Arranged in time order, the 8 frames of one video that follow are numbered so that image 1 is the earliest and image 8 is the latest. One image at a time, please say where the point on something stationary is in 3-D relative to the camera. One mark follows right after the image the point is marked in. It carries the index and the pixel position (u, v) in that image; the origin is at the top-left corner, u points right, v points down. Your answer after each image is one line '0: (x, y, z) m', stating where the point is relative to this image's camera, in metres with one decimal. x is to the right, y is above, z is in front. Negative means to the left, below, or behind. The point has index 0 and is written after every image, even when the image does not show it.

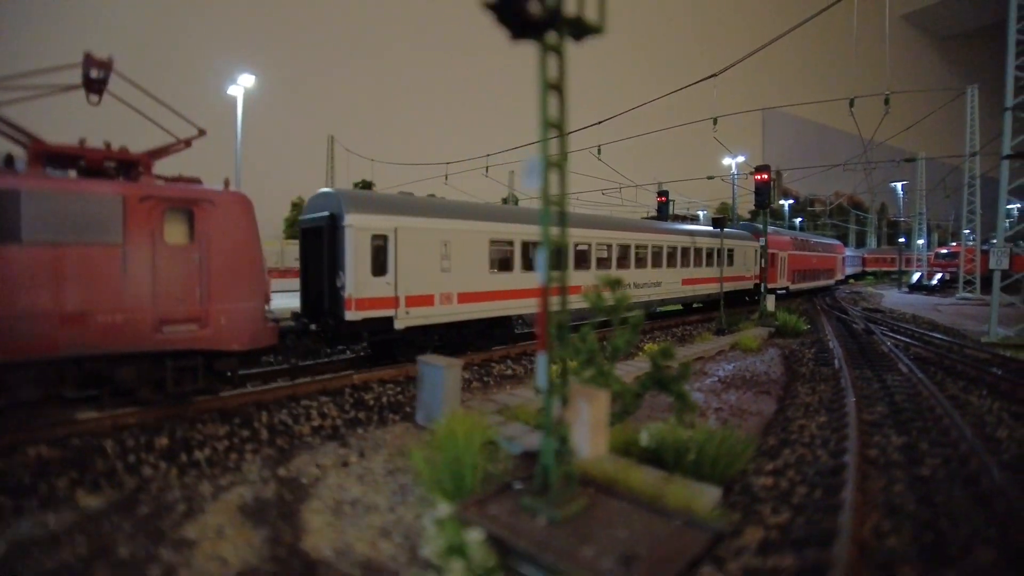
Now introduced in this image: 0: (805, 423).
0: (+3.2, -1.5, +6.5) m
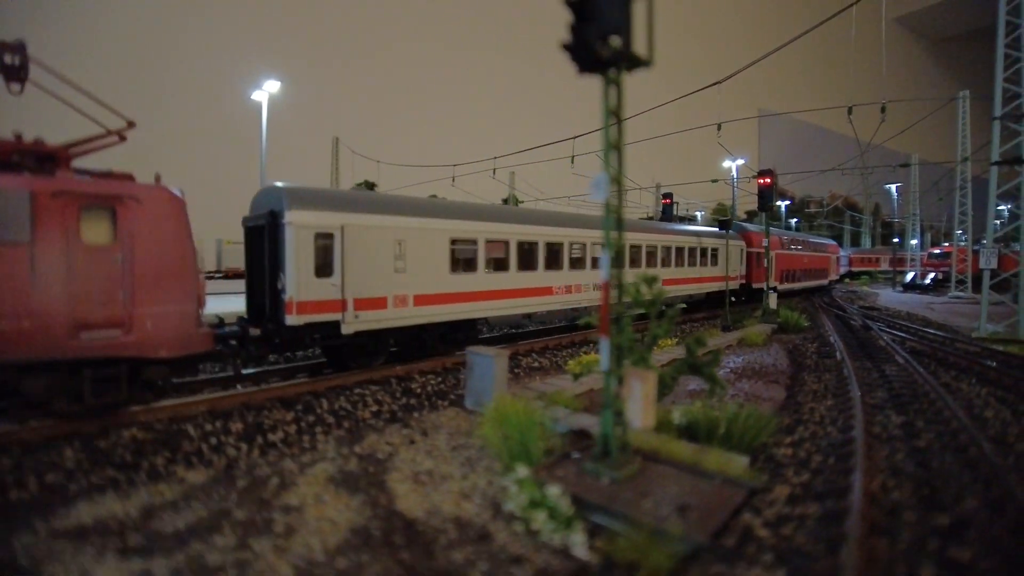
0: (+3.7, -1.4, +7.3) m
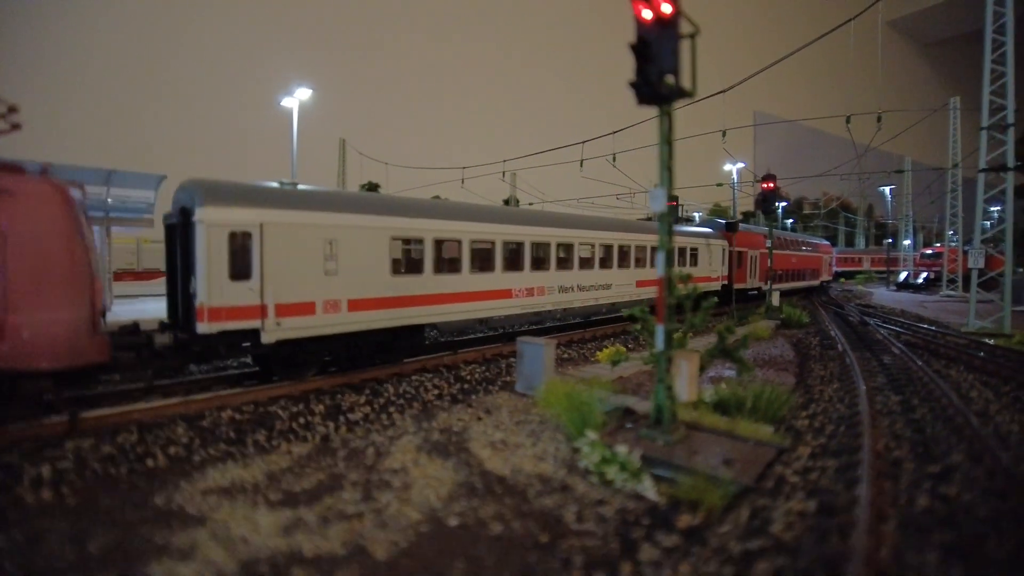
0: (+4.3, -1.4, +8.3) m
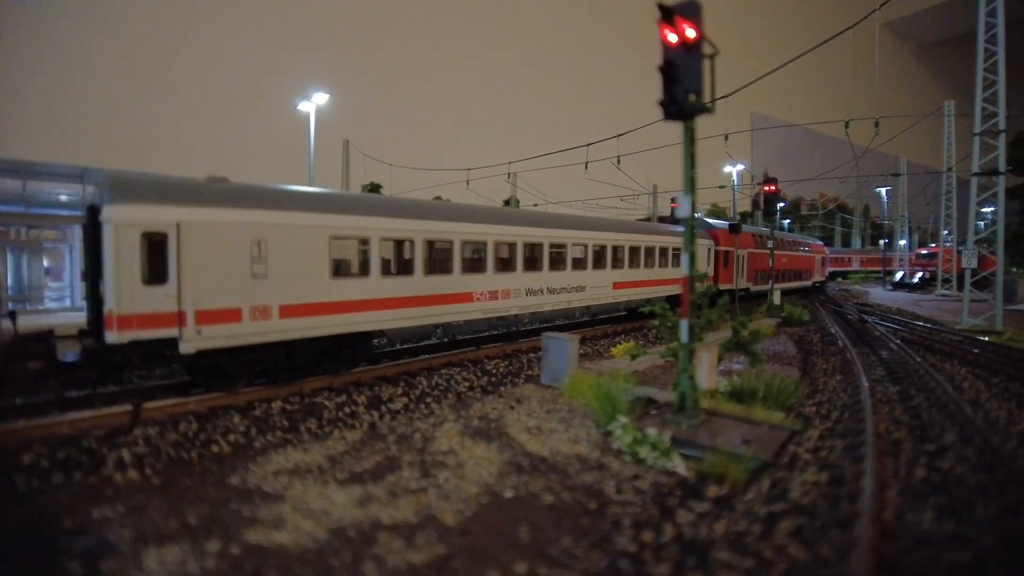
0: (+4.7, -1.4, +8.9) m
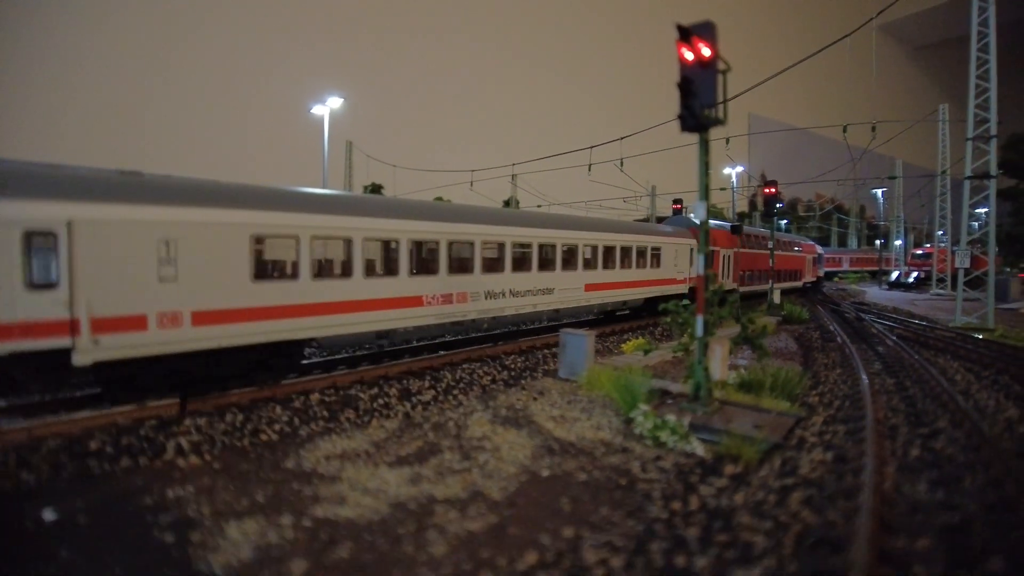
0: (+5.1, -1.4, +9.5) m
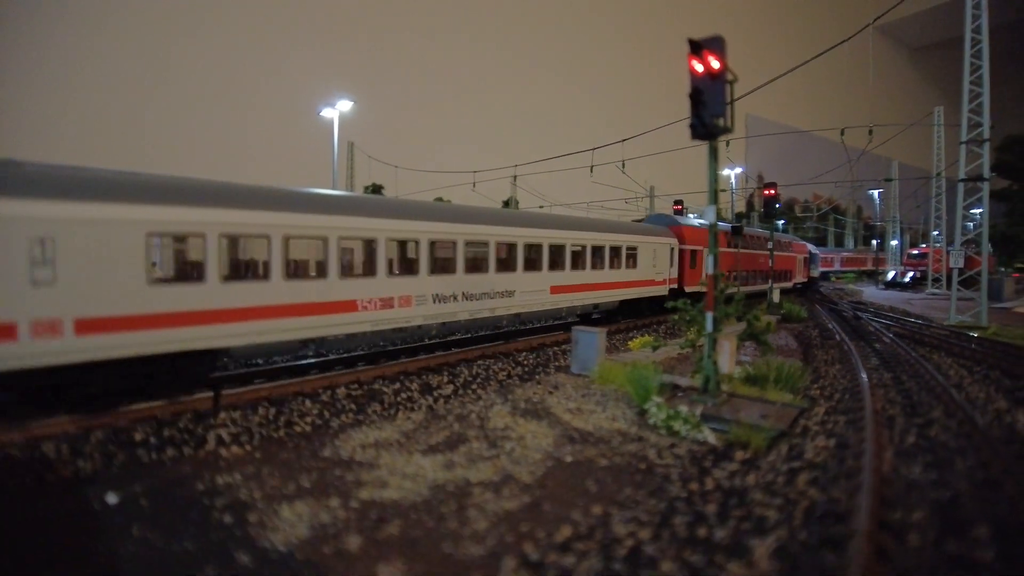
0: (+5.3, -1.3, +10.0) m
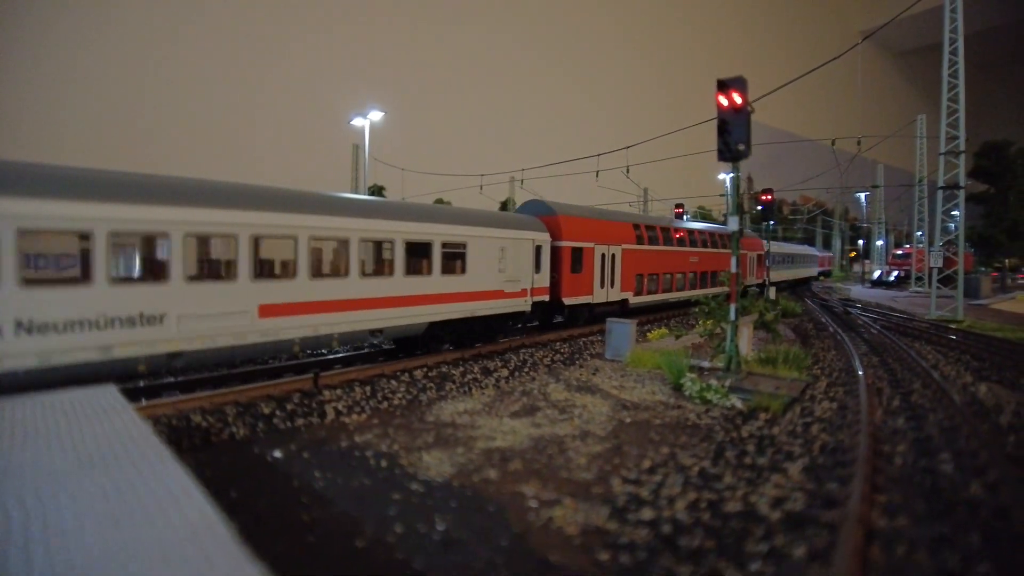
0: (+6.2, -1.3, +11.7) m
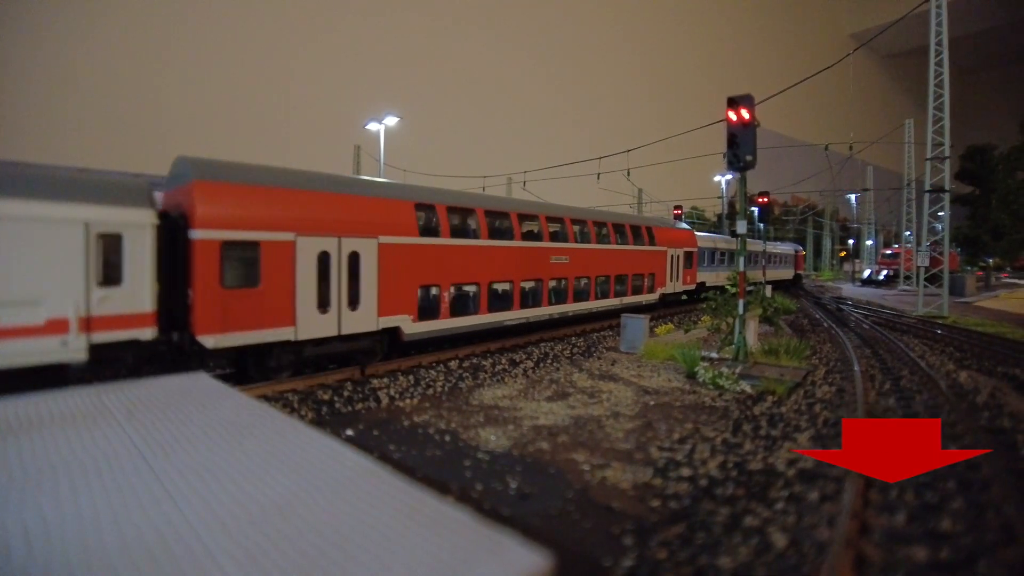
0: (+6.7, -1.3, +12.8) m
